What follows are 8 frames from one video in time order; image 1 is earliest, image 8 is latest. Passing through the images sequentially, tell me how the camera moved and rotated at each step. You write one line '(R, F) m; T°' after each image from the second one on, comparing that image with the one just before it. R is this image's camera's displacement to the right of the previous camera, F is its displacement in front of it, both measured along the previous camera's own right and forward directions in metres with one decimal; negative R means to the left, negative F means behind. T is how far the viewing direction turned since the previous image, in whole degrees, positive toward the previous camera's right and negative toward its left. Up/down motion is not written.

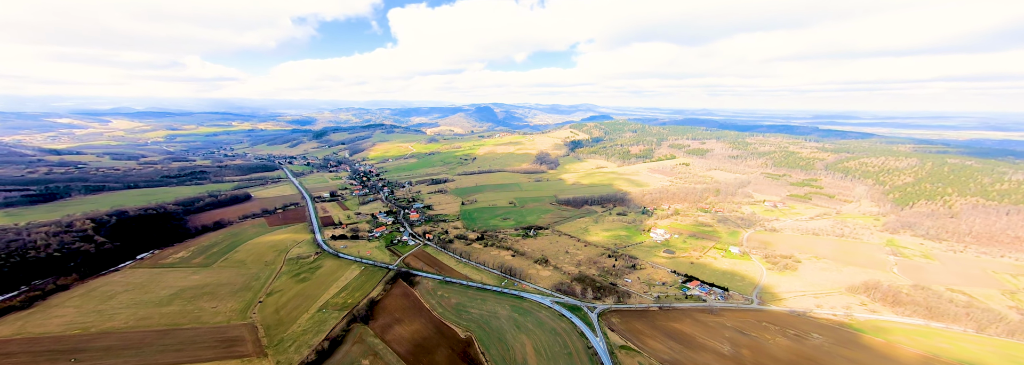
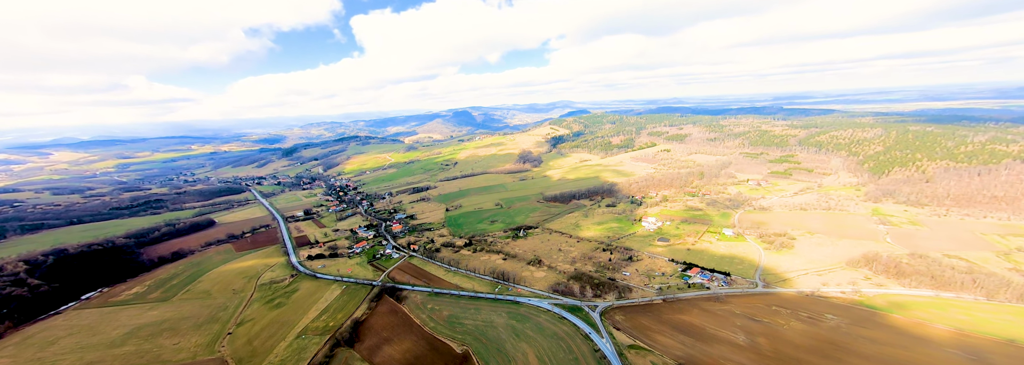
(-0.5, +2.4) m; +3°
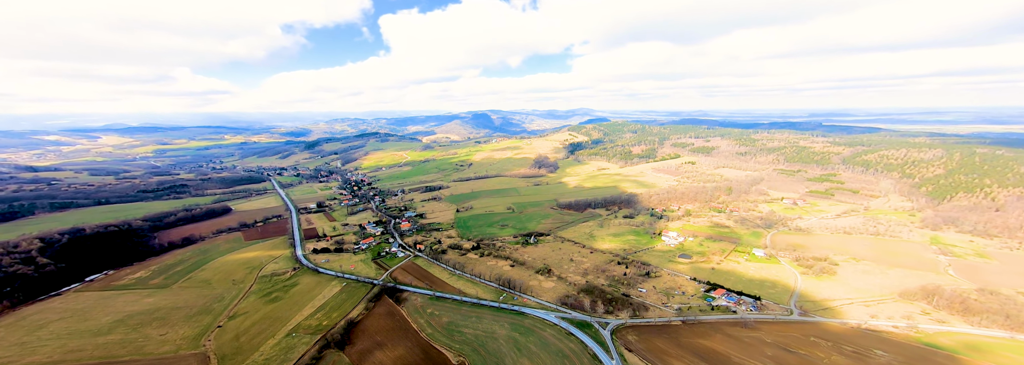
(+0.6, +2.6) m; -3°
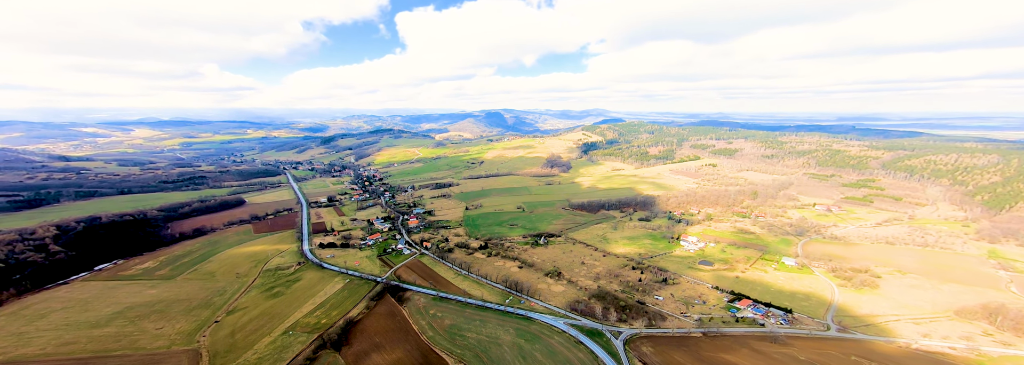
(+0.5, +2.2) m; -2°
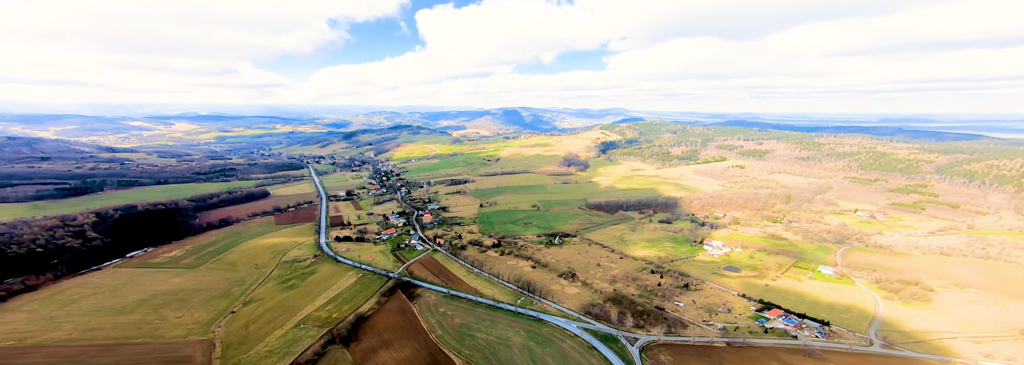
(+0.3, +1.3) m; -3°
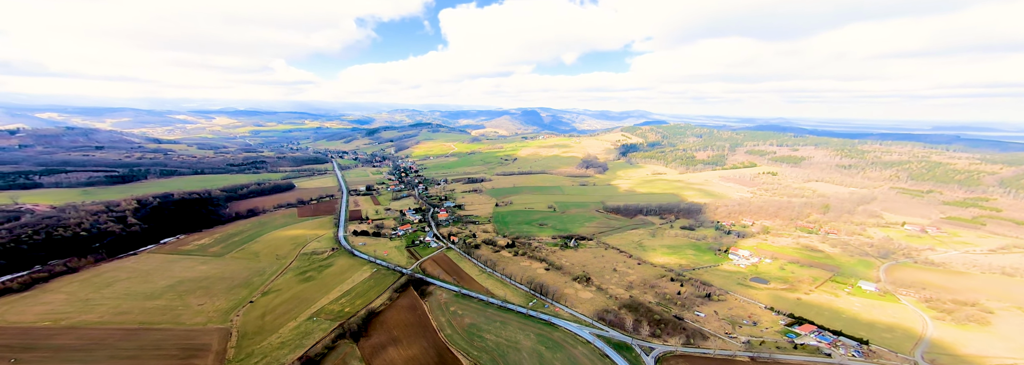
(+0.3, +0.8) m; -3°
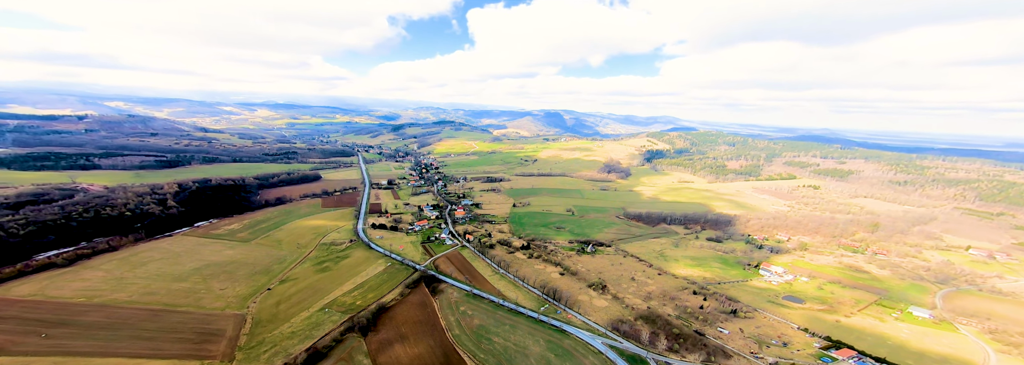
(+0.4, +1.0) m; -4°
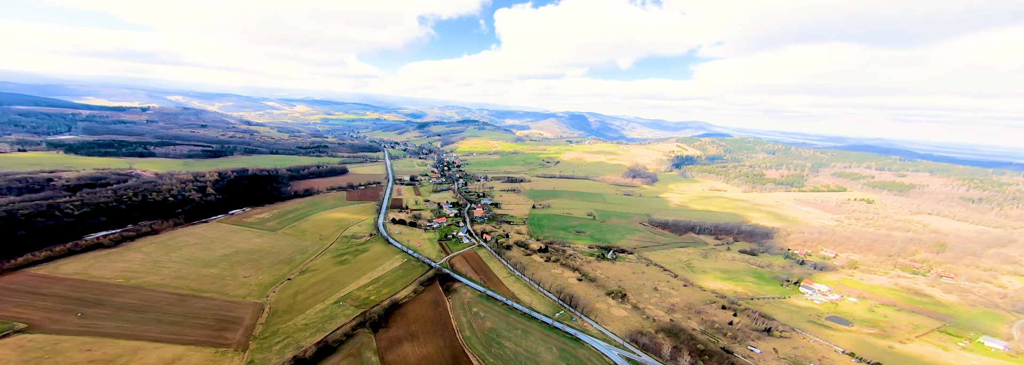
(+0.4, +1.1) m; -4°
